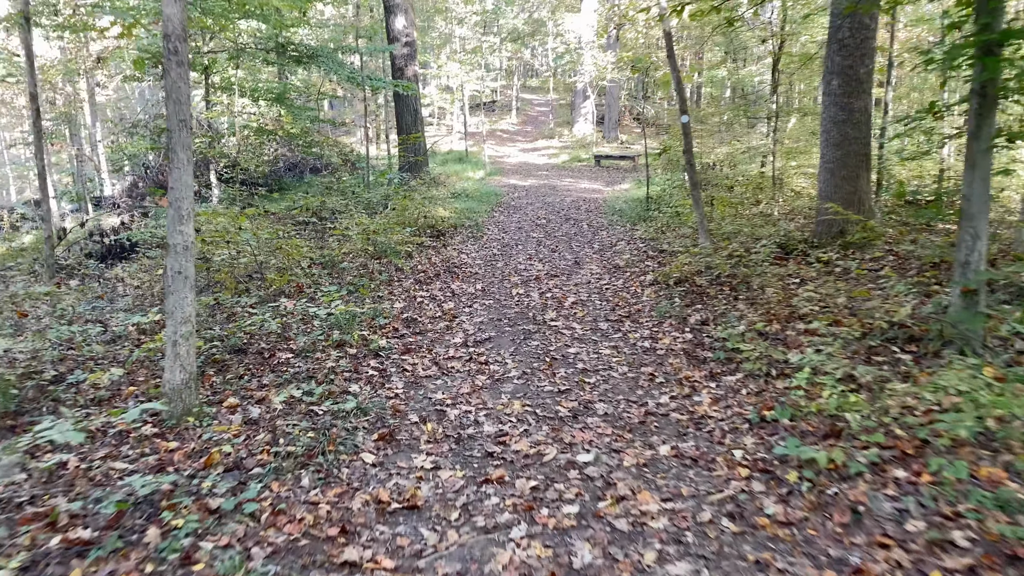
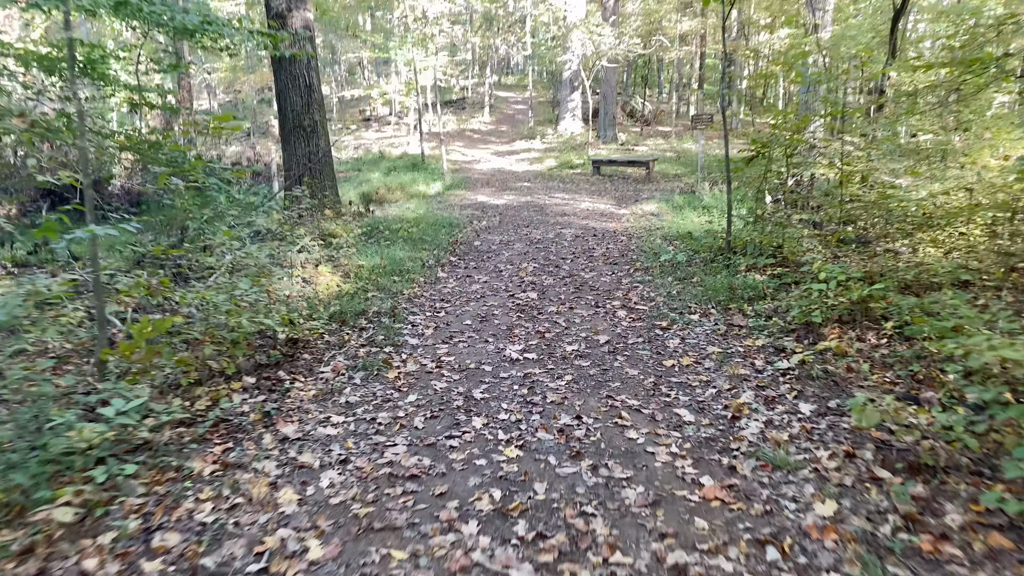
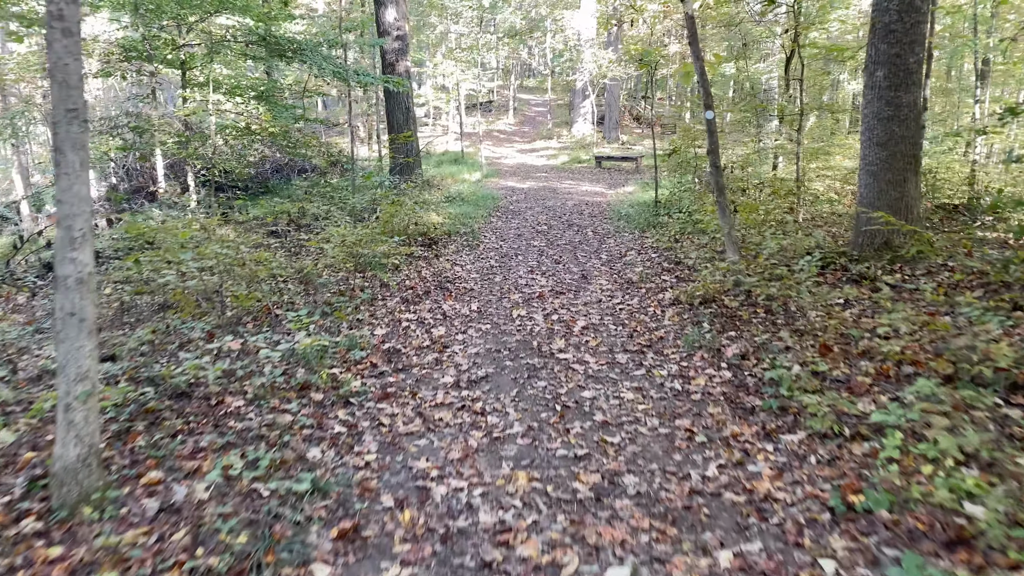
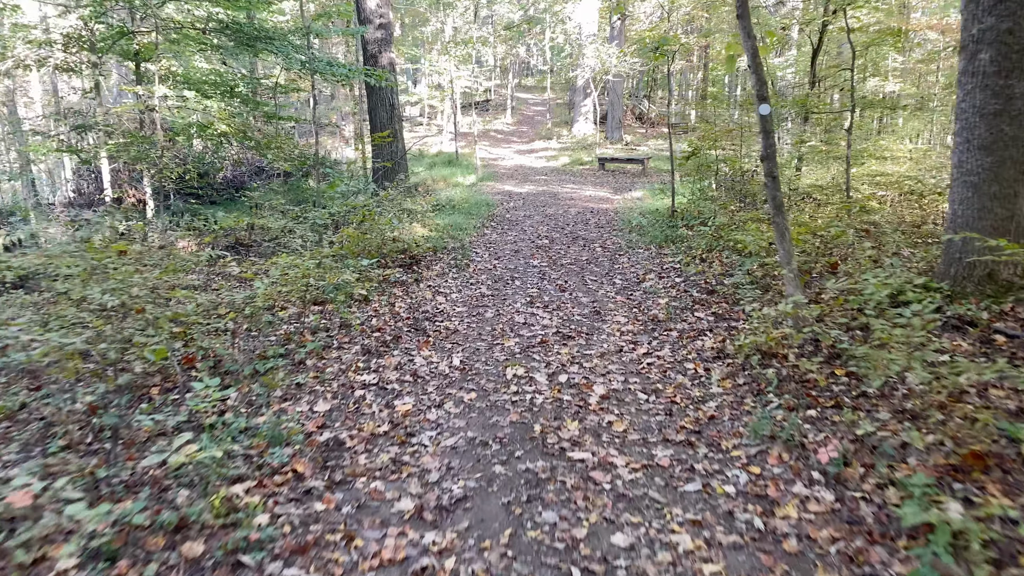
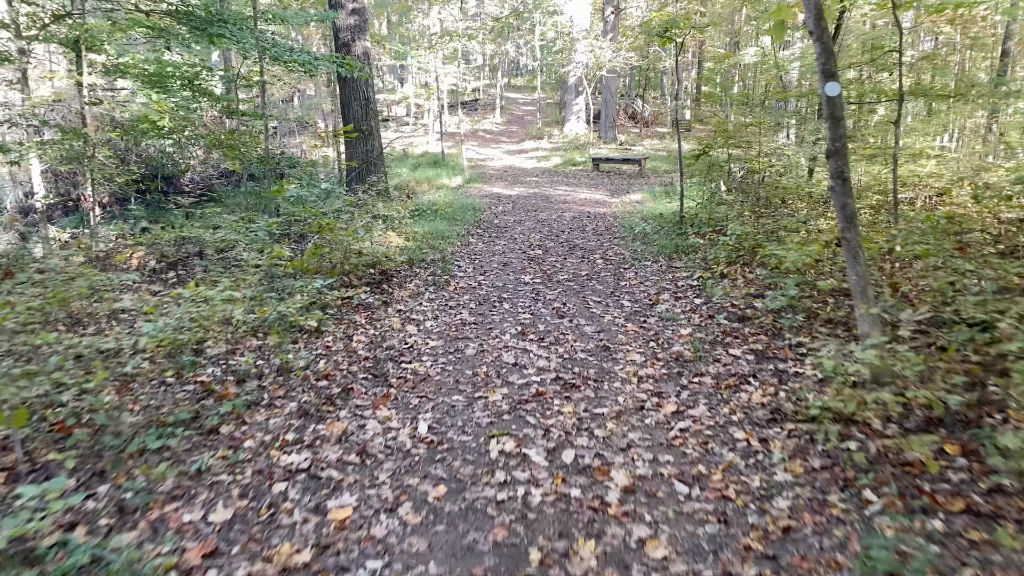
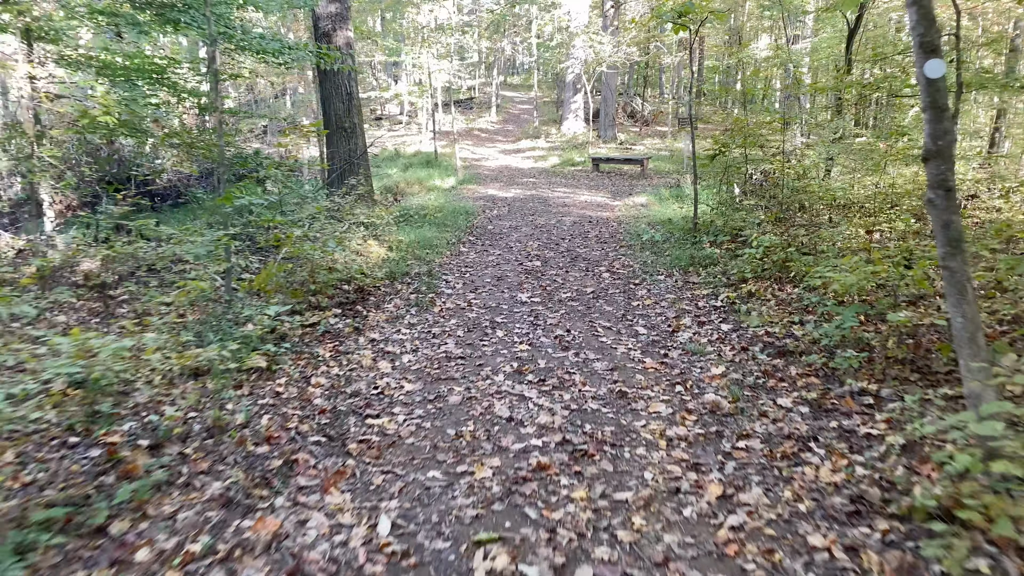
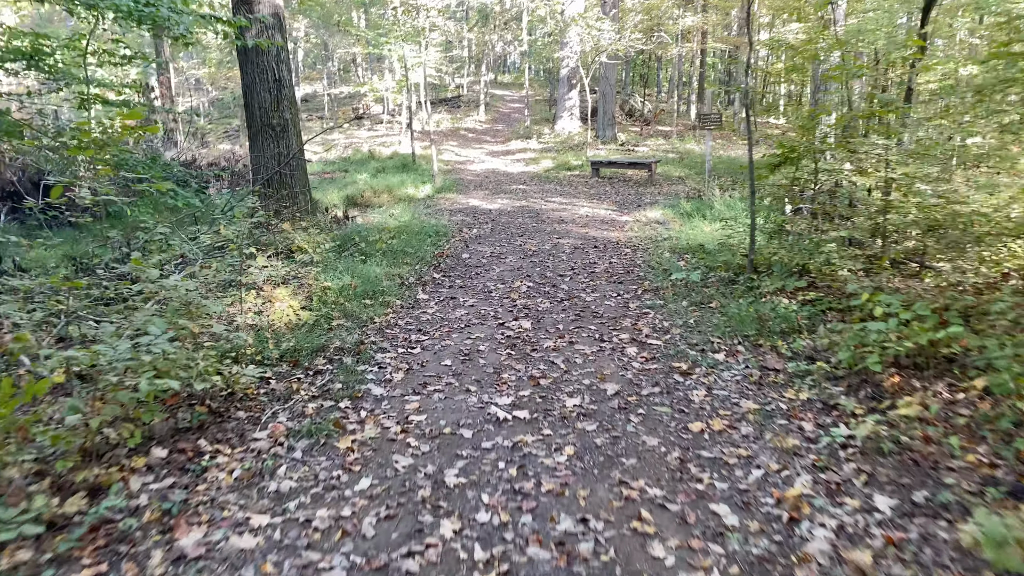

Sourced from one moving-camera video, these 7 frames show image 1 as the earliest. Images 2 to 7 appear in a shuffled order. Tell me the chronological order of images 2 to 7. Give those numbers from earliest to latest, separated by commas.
3, 4, 5, 6, 2, 7
